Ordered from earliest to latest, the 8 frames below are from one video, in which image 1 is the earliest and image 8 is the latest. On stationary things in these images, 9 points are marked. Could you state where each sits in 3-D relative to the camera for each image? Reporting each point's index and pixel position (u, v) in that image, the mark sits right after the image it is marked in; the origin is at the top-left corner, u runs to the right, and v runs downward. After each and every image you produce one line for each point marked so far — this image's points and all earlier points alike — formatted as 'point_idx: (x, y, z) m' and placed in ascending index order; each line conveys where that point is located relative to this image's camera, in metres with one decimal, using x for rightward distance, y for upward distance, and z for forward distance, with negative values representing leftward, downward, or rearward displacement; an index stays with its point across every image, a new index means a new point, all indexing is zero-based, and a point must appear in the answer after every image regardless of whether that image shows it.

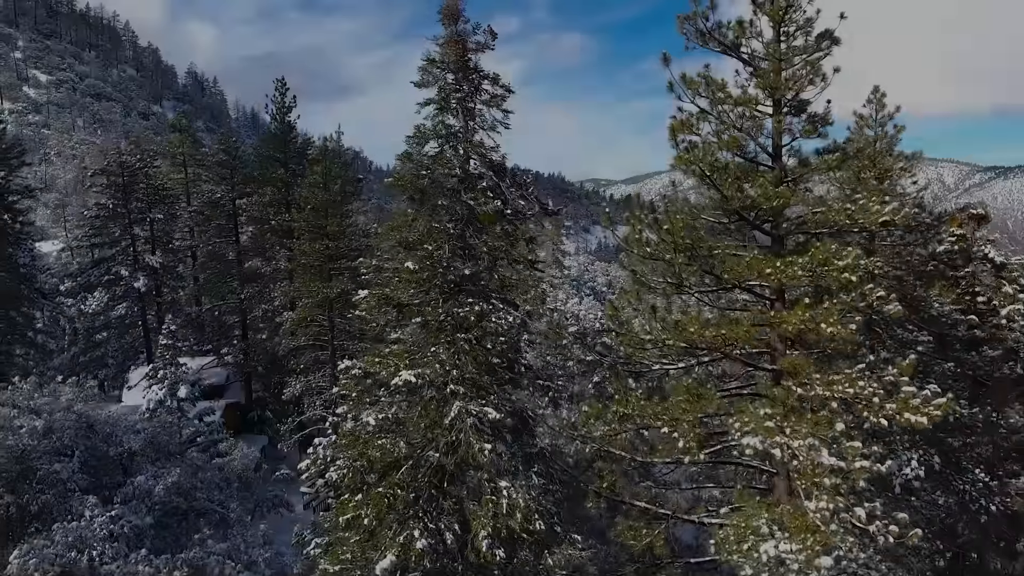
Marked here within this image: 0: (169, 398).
0: (-10.3, -3.3, +15.9) m
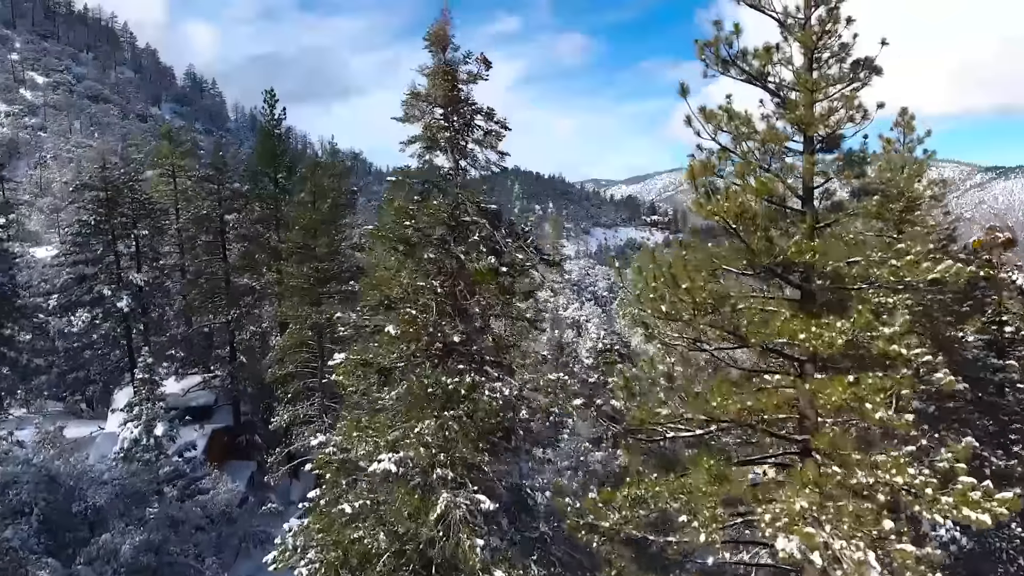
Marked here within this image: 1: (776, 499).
0: (-10.3, -4.2, +15.0) m
1: (+3.3, -2.6, +6.6) m
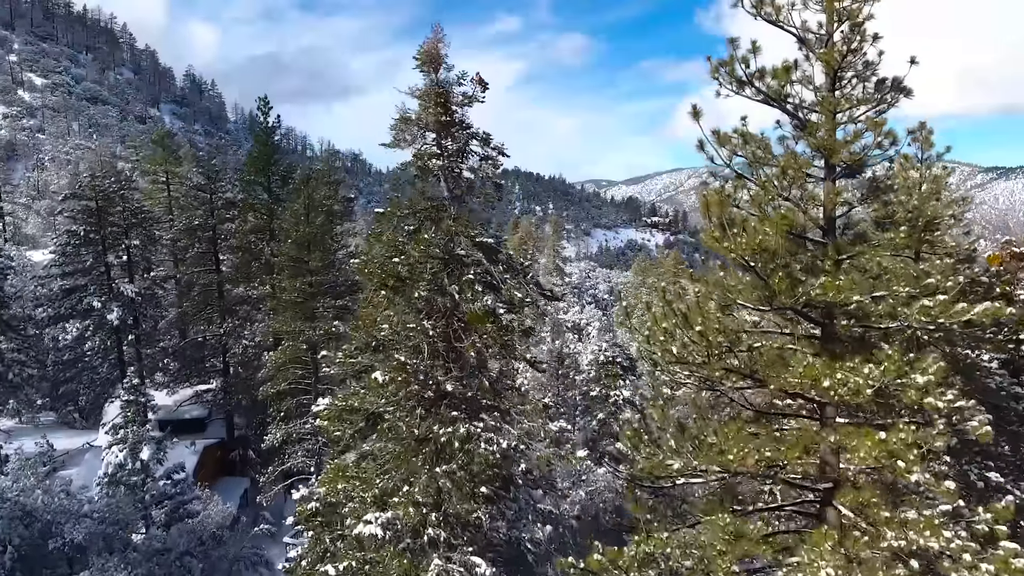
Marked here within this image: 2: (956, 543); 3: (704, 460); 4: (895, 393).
0: (-10.3, -4.7, +14.4) m
1: (+3.2, -3.1, +6.1) m
2: (+4.7, -2.7, +5.7) m
3: (+2.4, -2.1, +6.7) m
4: (+4.4, -1.2, +6.2) m
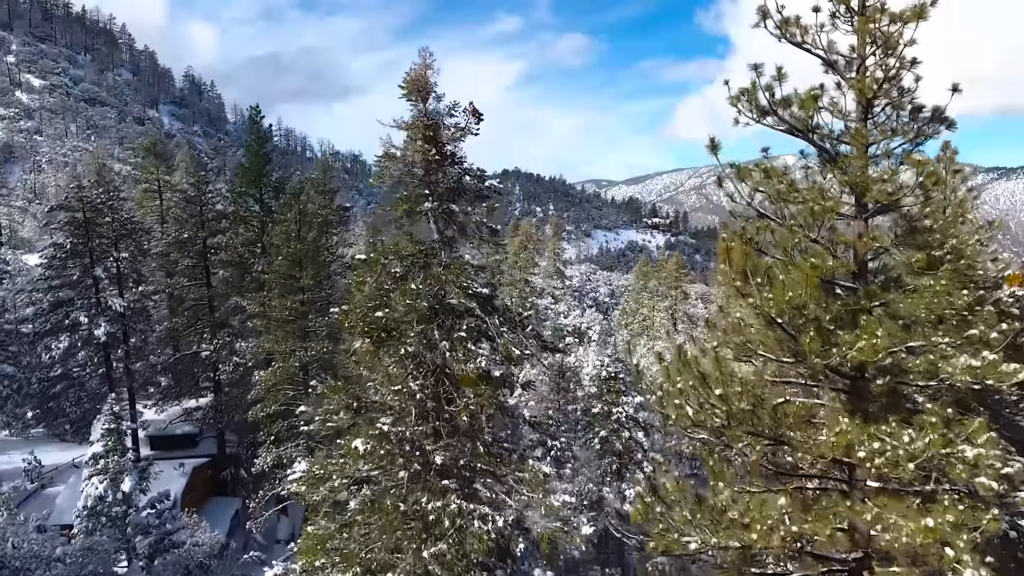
0: (-10.3, -5.3, +13.8) m
1: (+3.2, -3.7, +5.4) m
2: (+4.7, -3.3, +5.0) m
3: (+2.4, -2.7, +6.0) m
4: (+4.4, -1.8, +5.5) m
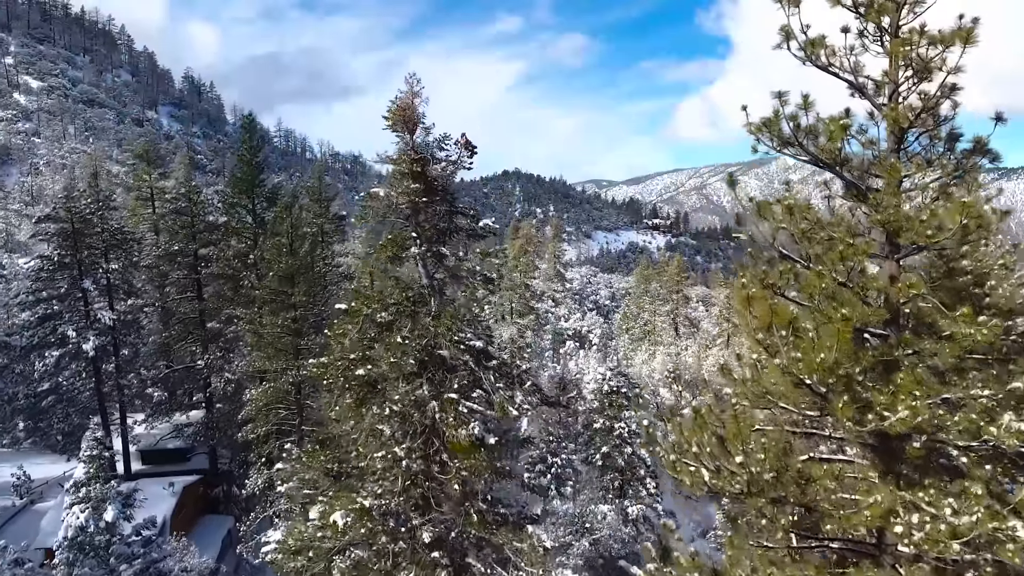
0: (-10.4, -5.8, +13.2) m
1: (+3.2, -4.2, +4.8) m
2: (+4.7, -3.8, +4.5) m
3: (+2.3, -3.3, +5.4) m
4: (+4.4, -2.3, +4.9) m
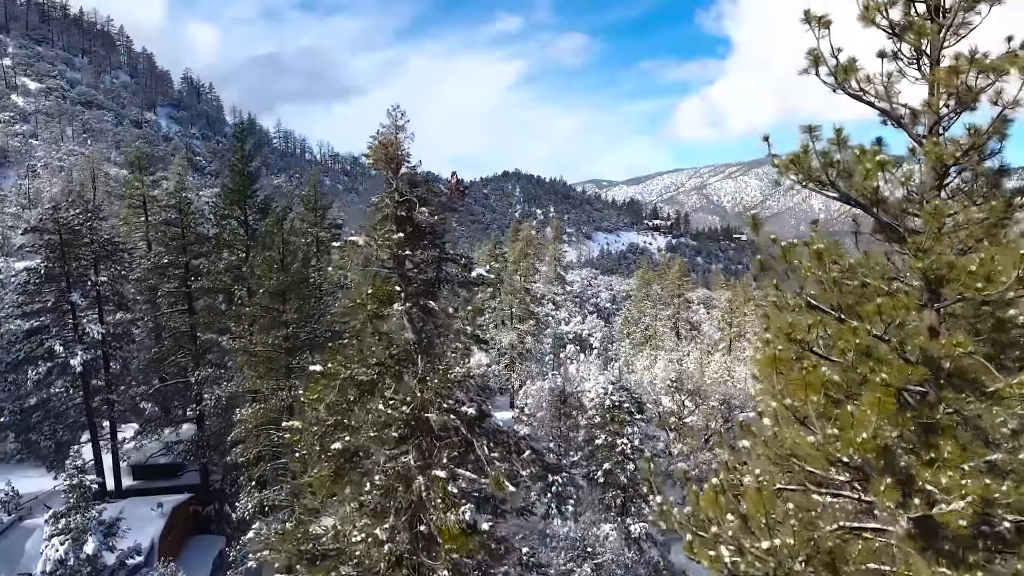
0: (-10.4, -6.3, +12.6) m
1: (+3.2, -4.7, +4.2) m
2: (+4.7, -4.4, +3.9) m
3: (+2.3, -3.8, +4.8) m
4: (+4.4, -2.8, +4.3) m
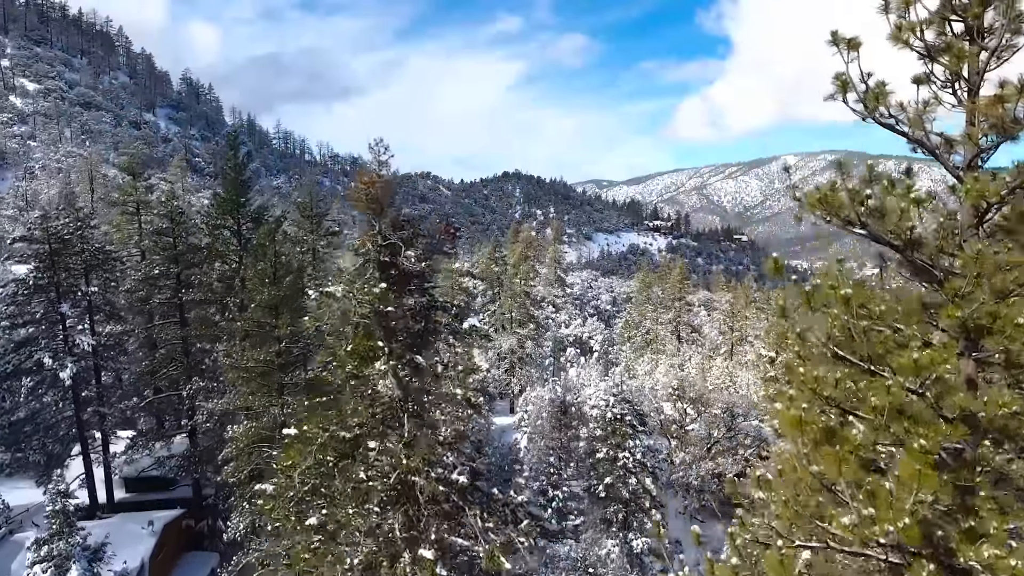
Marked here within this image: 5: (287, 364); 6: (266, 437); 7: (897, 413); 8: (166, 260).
0: (-10.4, -6.7, +12.2) m
1: (+3.1, -5.1, +3.8) m
2: (+4.6, -4.8, +3.4) m
3: (+2.3, -4.2, +4.4) m
4: (+4.3, -3.2, +3.9) m
5: (-6.9, -2.2, +16.3) m
6: (-7.2, -4.4, +15.8) m
7: (+3.3, -1.0, +4.6) m
8: (-12.8, +1.0, +19.8) m
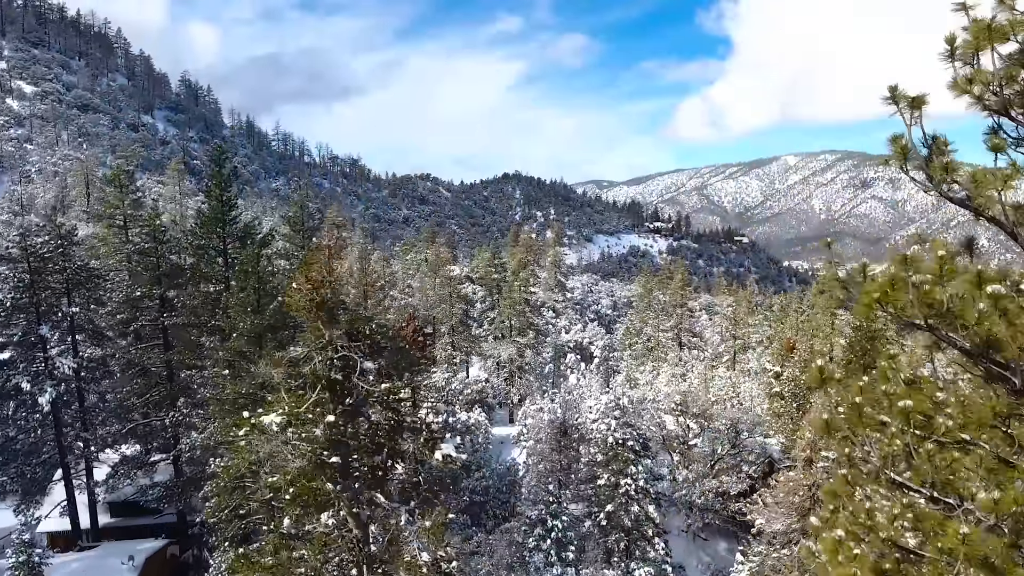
0: (-10.5, -7.5, +11.3) m
1: (+3.0, -5.9, +3.0) m
2: (+4.5, -5.5, +2.6) m
3: (+2.2, -4.9, +3.6) m
4: (+4.2, -4.0, +3.1) m
5: (-7.0, -3.0, +15.5) m
6: (-7.3, -5.2, +15.0) m
7: (+3.2, -1.8, +3.8) m
8: (-12.9, +0.3, +19.0) m
